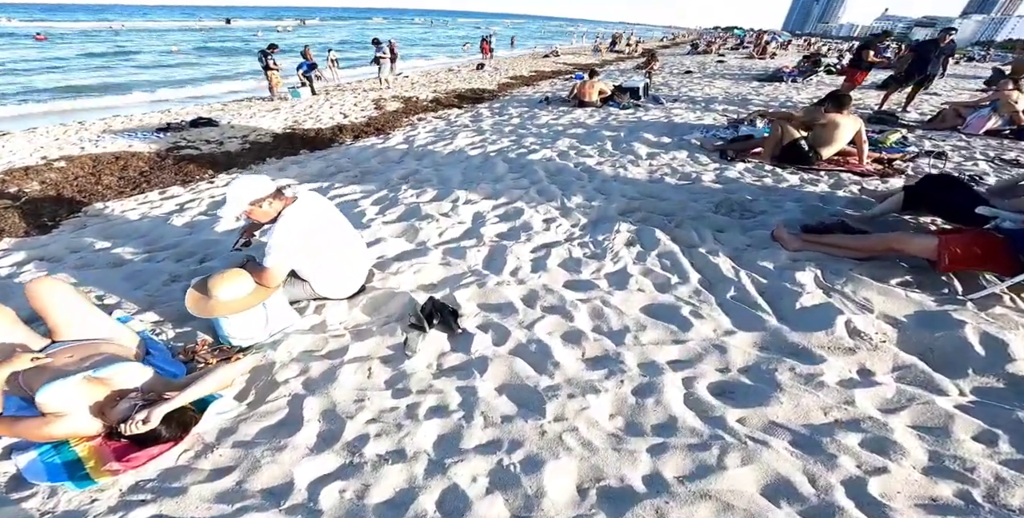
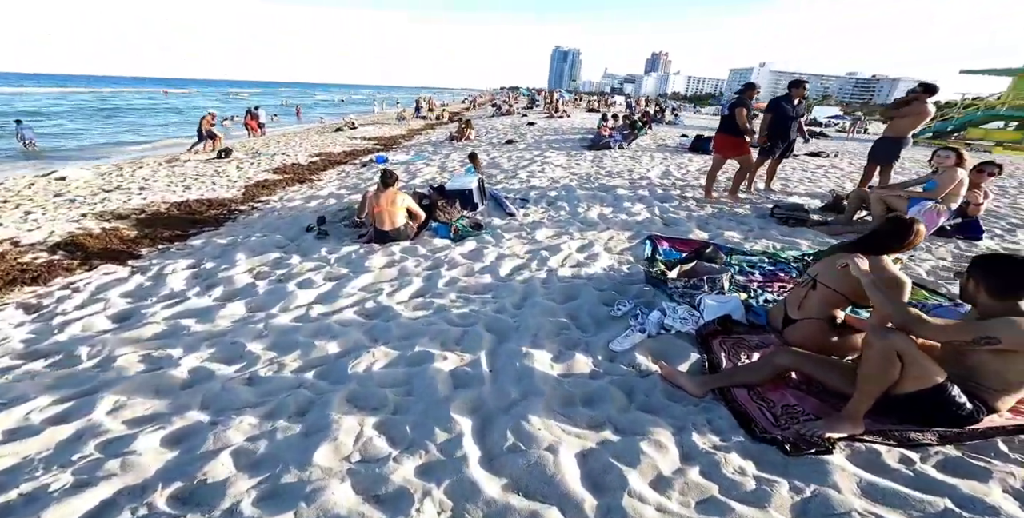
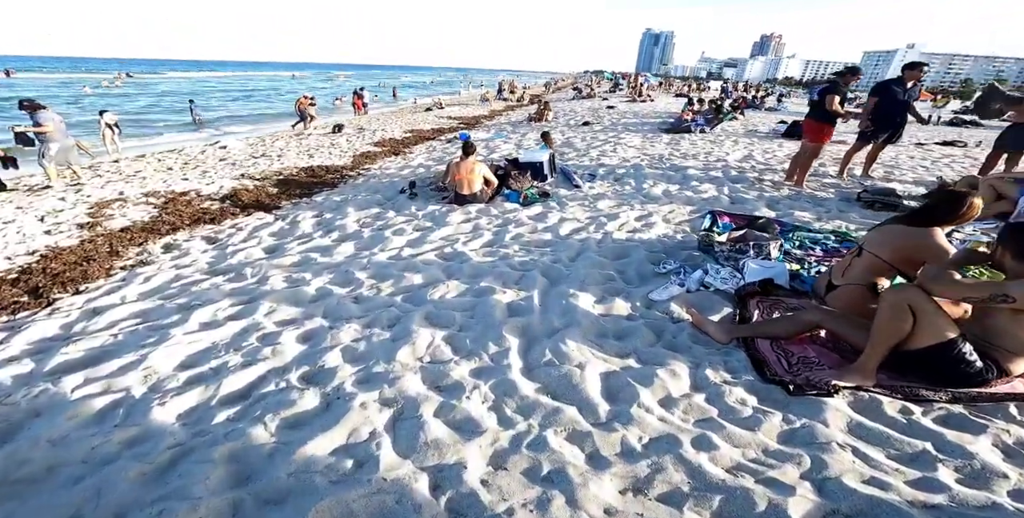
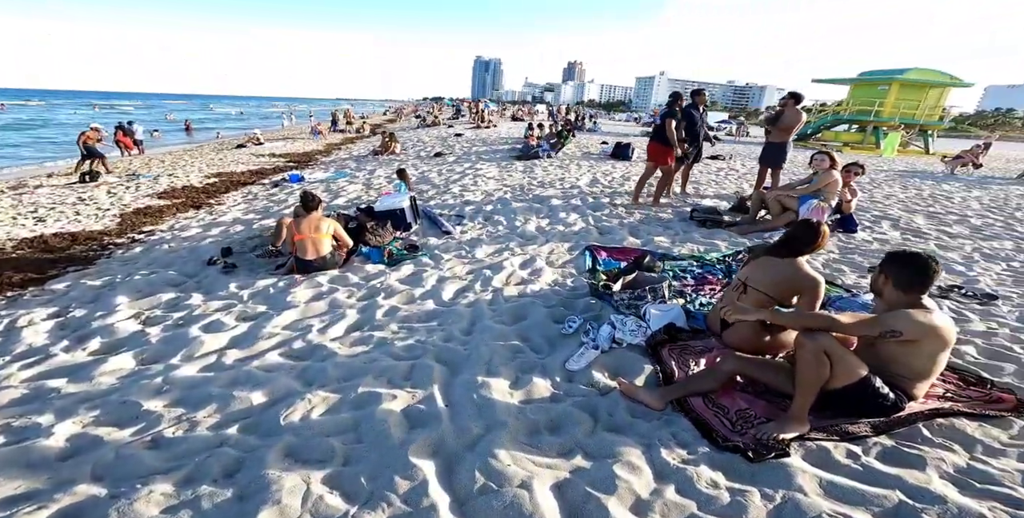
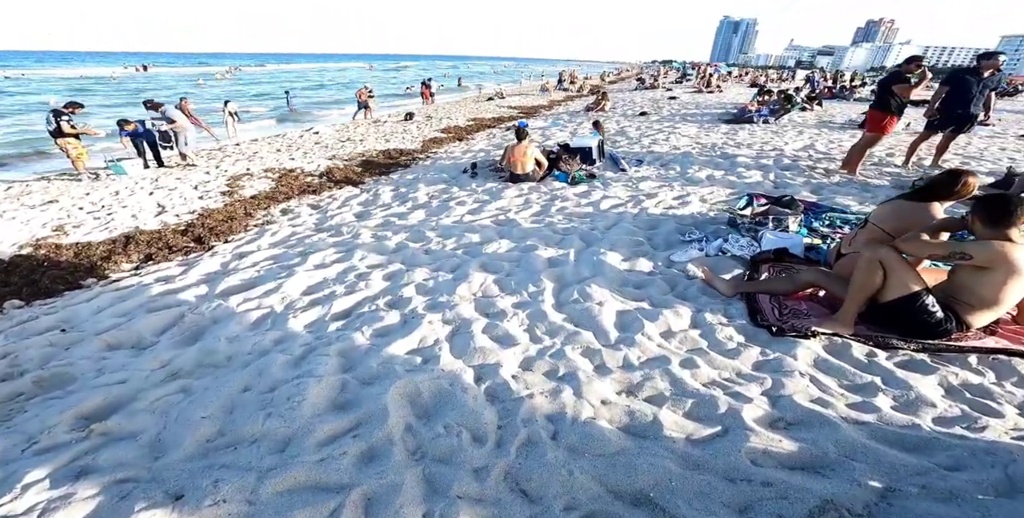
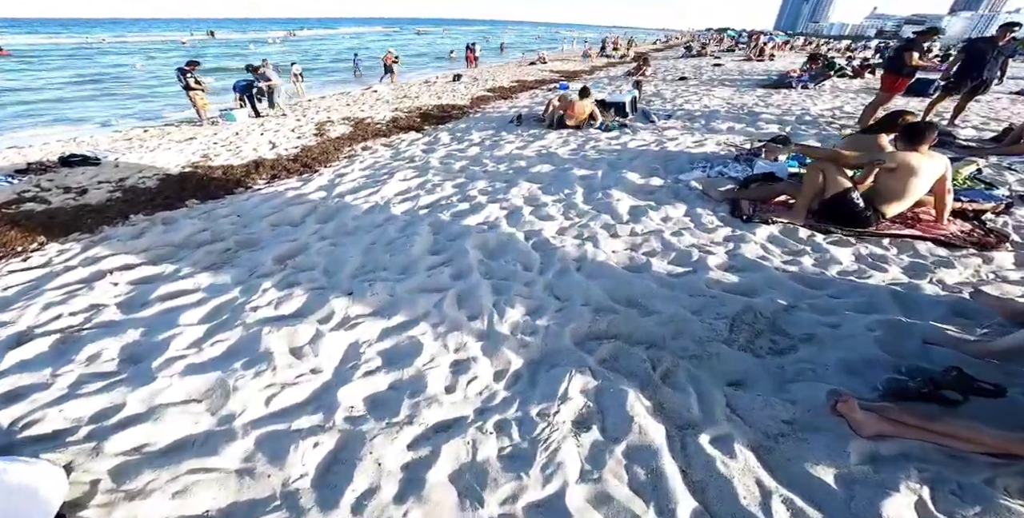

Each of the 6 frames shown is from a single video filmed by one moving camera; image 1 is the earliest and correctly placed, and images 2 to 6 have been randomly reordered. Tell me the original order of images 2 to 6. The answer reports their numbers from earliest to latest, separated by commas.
6, 5, 3, 2, 4
